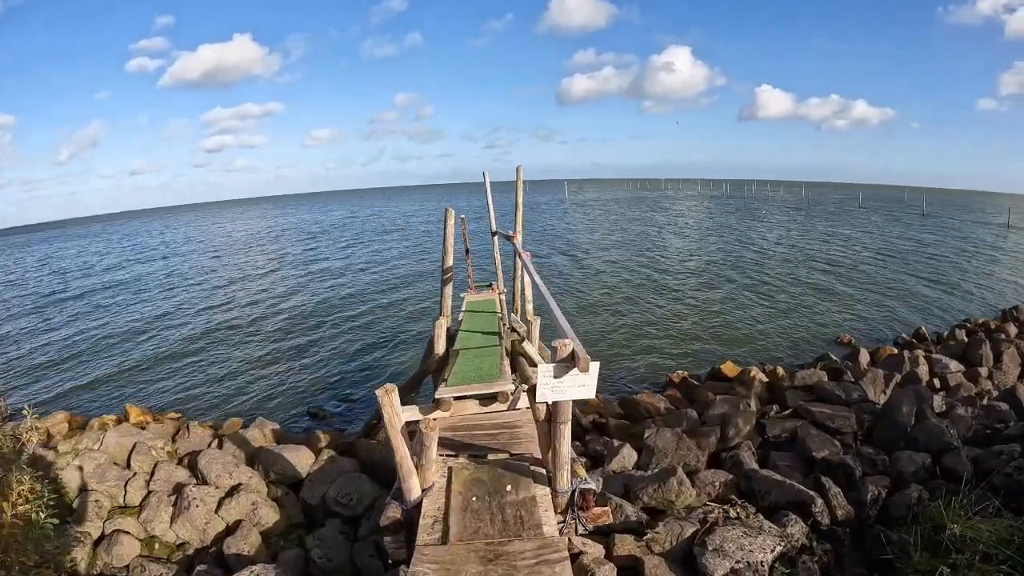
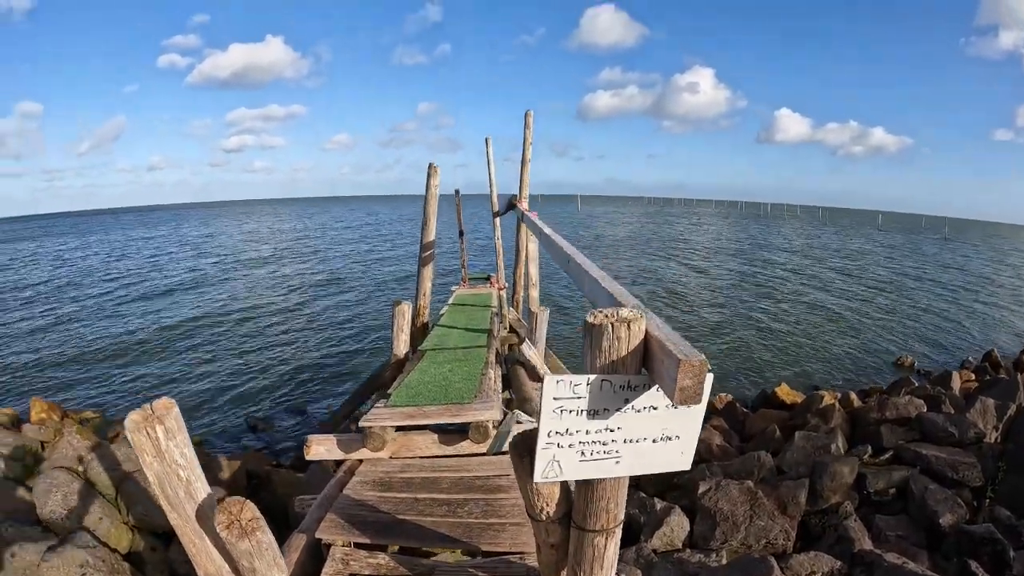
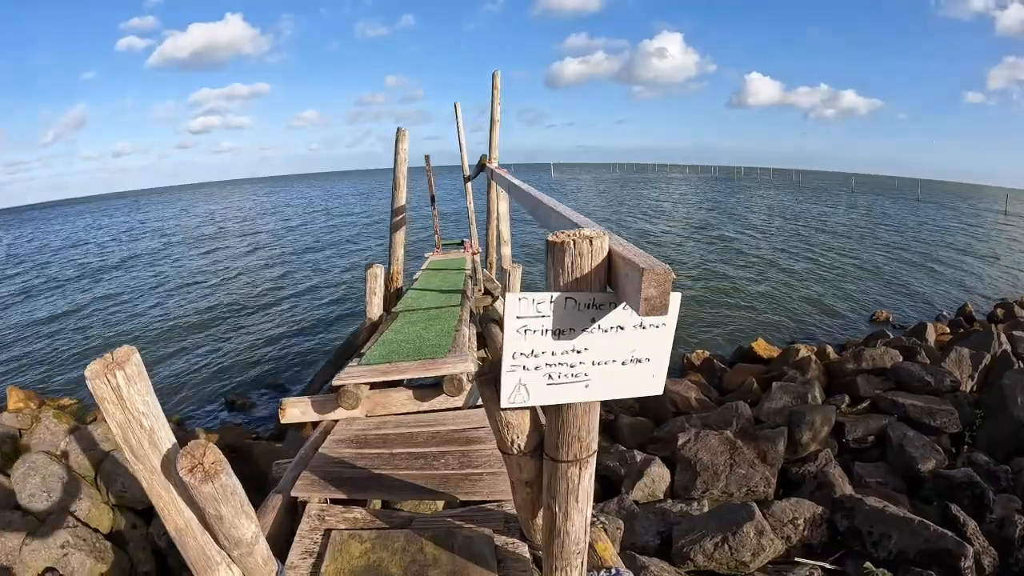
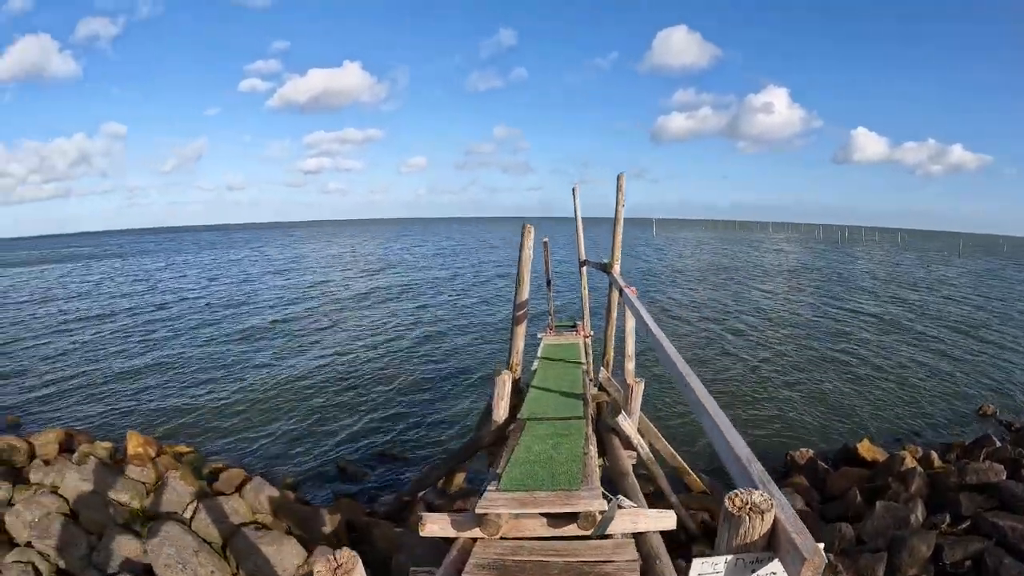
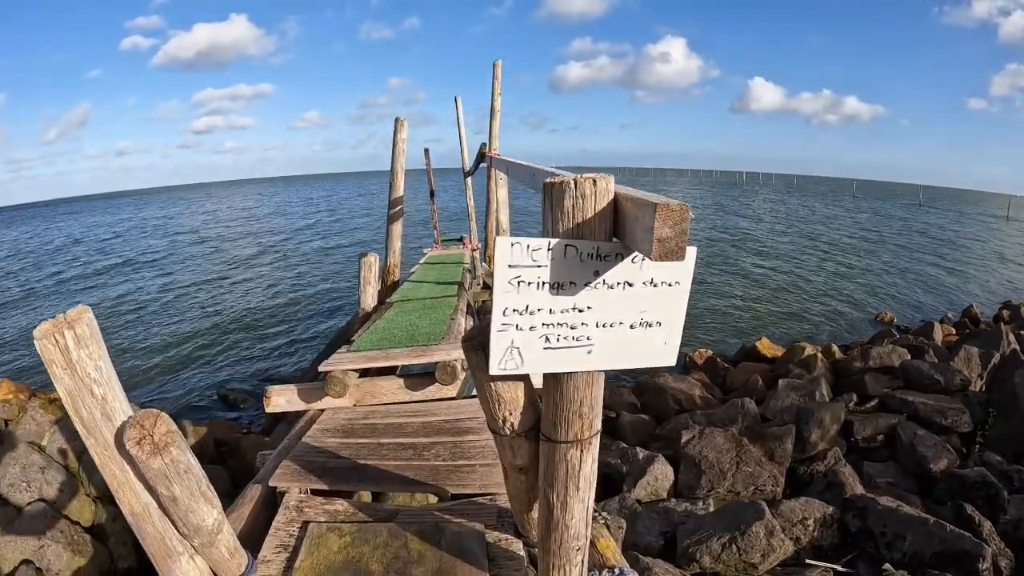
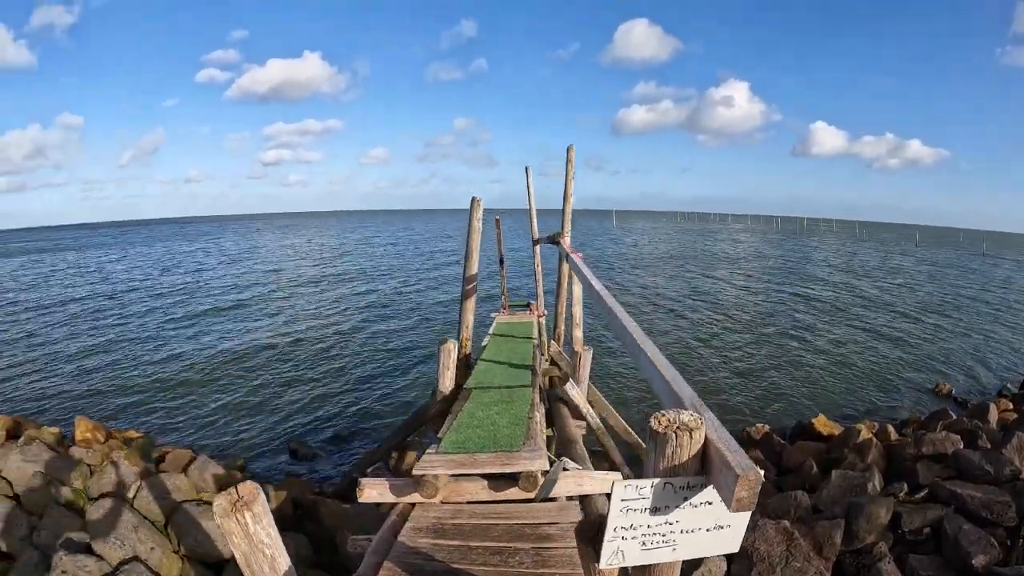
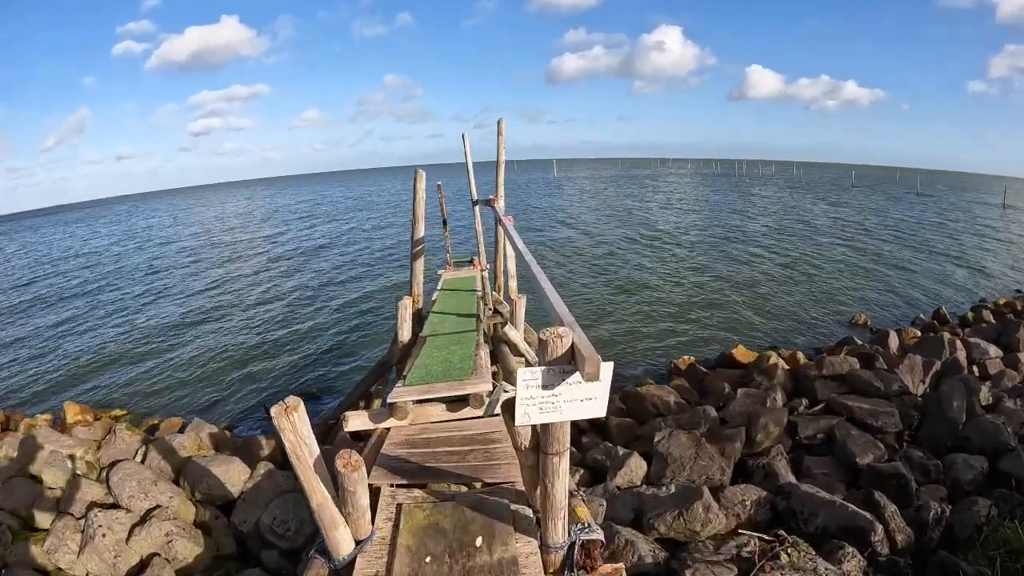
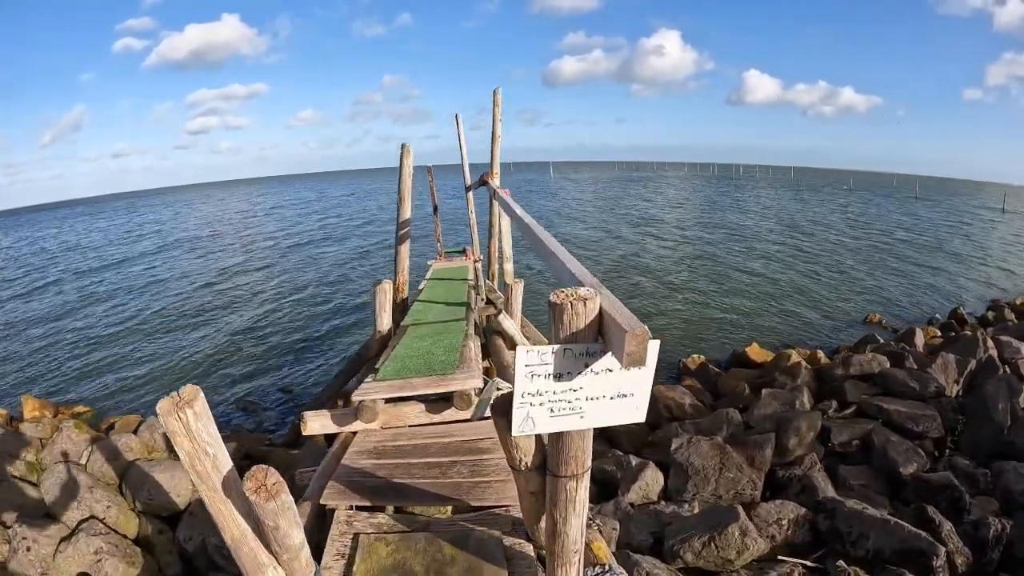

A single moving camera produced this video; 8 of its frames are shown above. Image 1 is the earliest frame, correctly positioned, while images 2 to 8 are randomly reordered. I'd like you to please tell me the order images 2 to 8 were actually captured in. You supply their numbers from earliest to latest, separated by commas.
7, 8, 3, 5, 2, 6, 4
